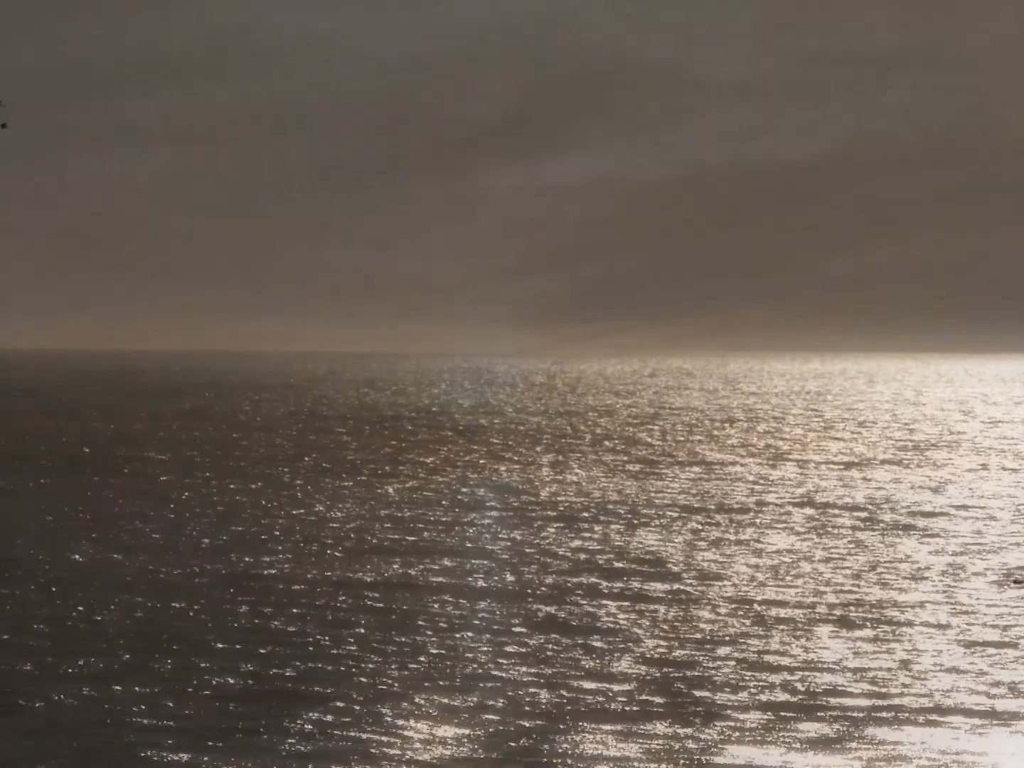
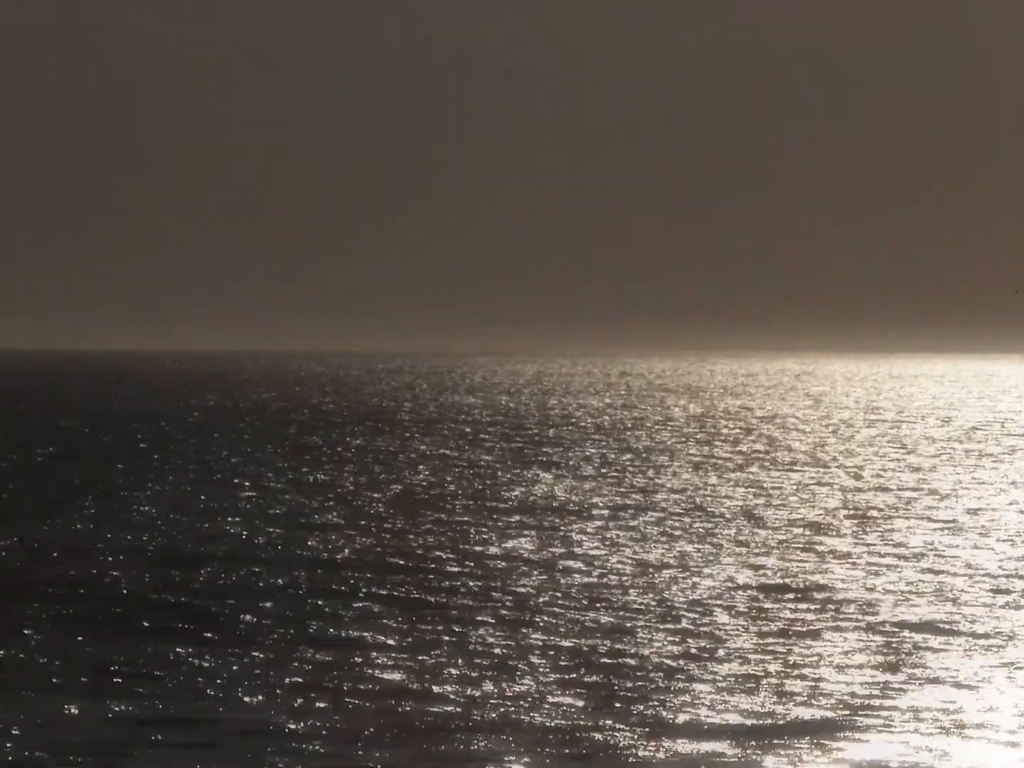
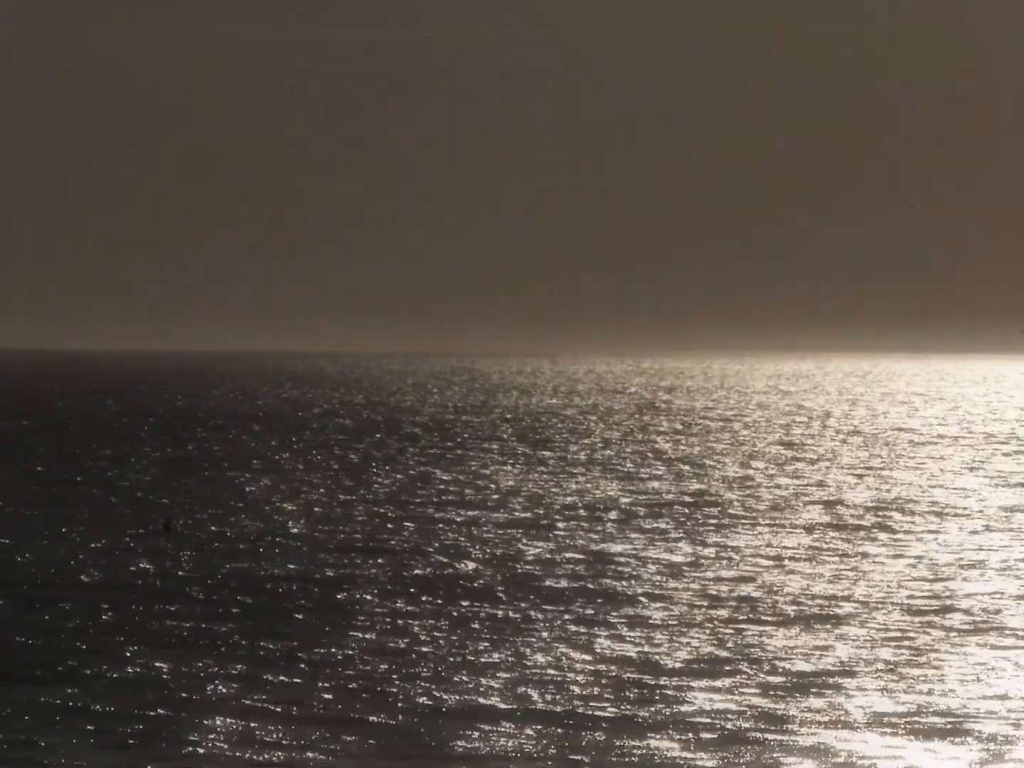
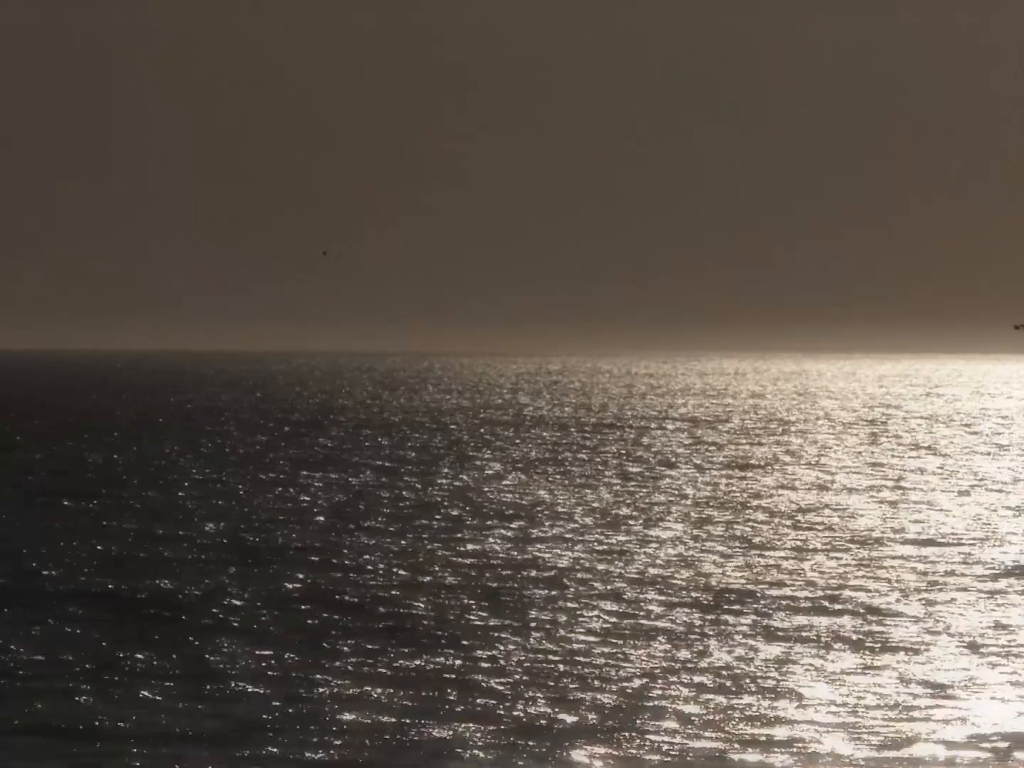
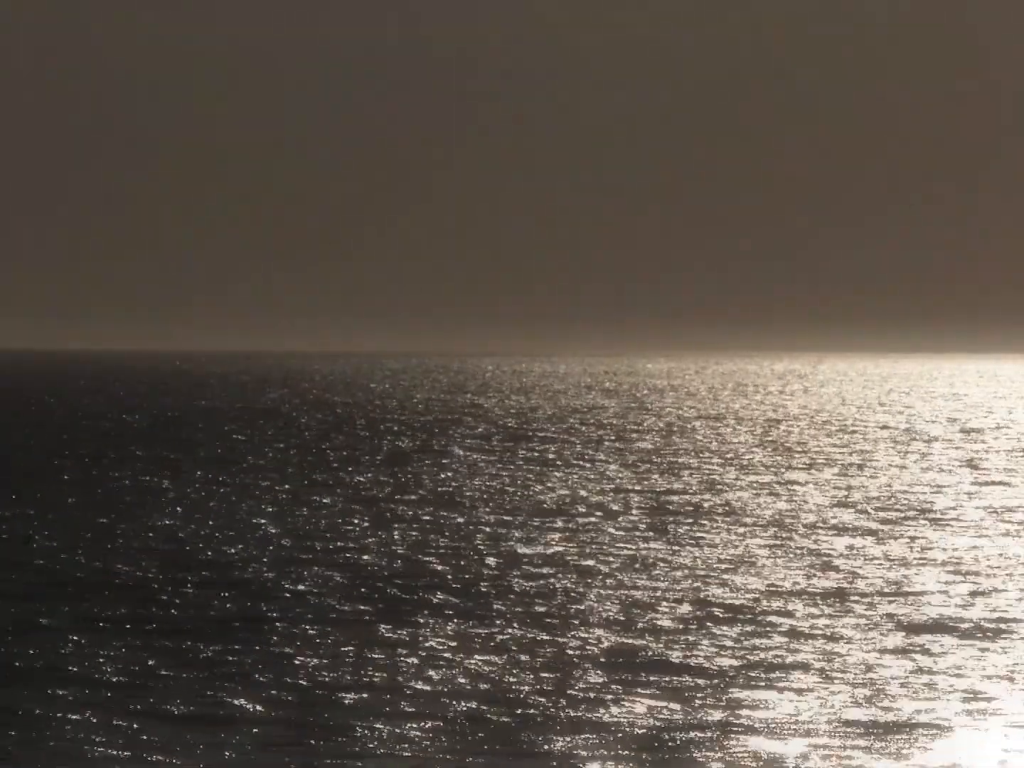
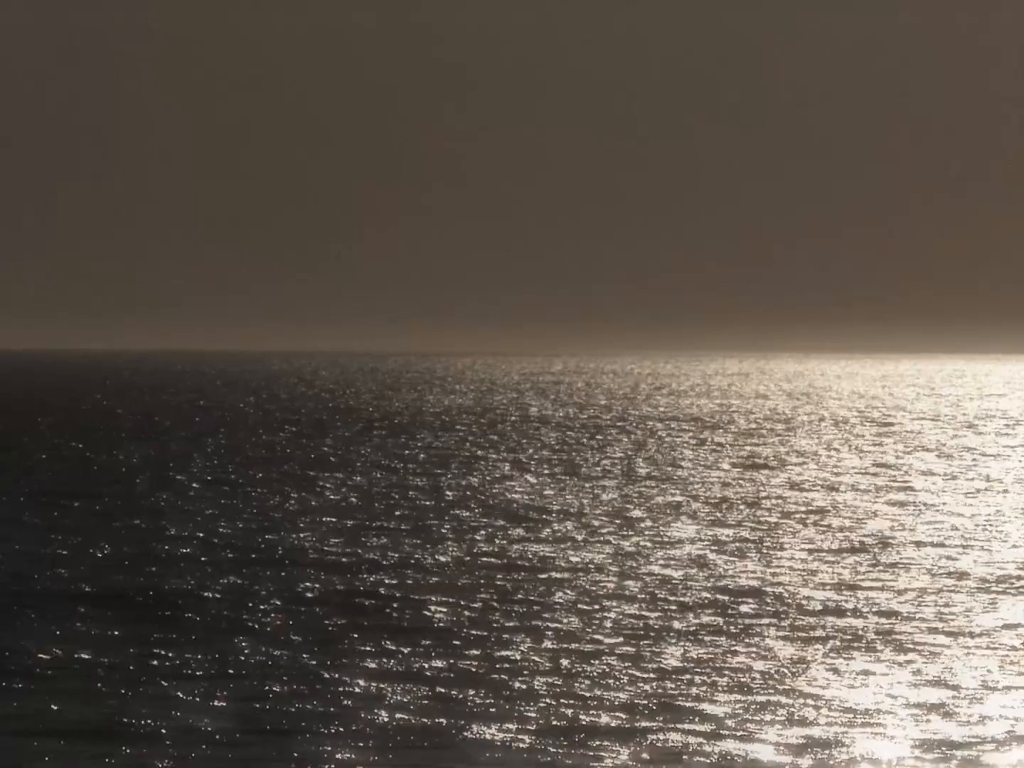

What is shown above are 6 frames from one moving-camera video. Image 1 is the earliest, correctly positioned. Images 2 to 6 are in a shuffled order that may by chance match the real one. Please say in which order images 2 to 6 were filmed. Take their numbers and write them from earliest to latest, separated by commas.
3, 5, 2, 6, 4
